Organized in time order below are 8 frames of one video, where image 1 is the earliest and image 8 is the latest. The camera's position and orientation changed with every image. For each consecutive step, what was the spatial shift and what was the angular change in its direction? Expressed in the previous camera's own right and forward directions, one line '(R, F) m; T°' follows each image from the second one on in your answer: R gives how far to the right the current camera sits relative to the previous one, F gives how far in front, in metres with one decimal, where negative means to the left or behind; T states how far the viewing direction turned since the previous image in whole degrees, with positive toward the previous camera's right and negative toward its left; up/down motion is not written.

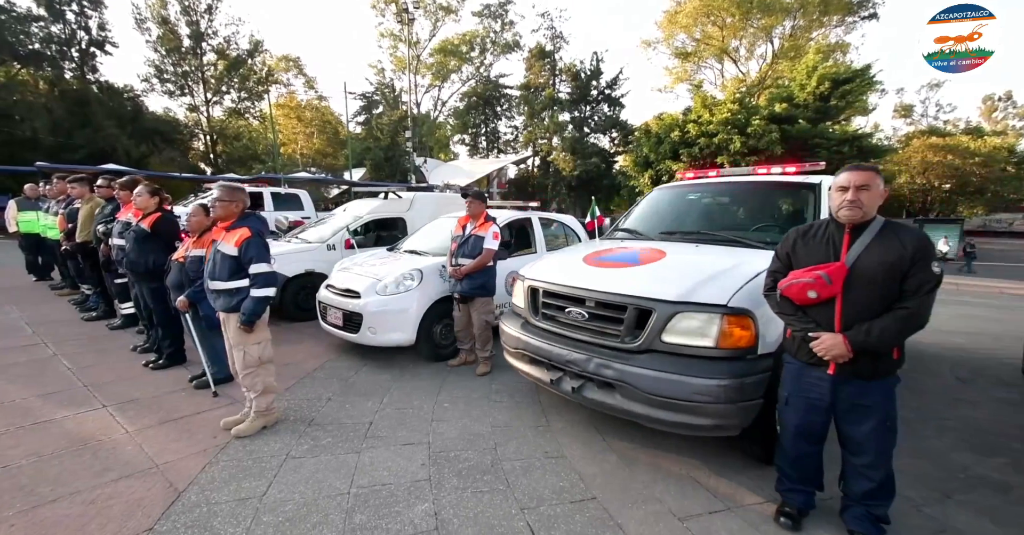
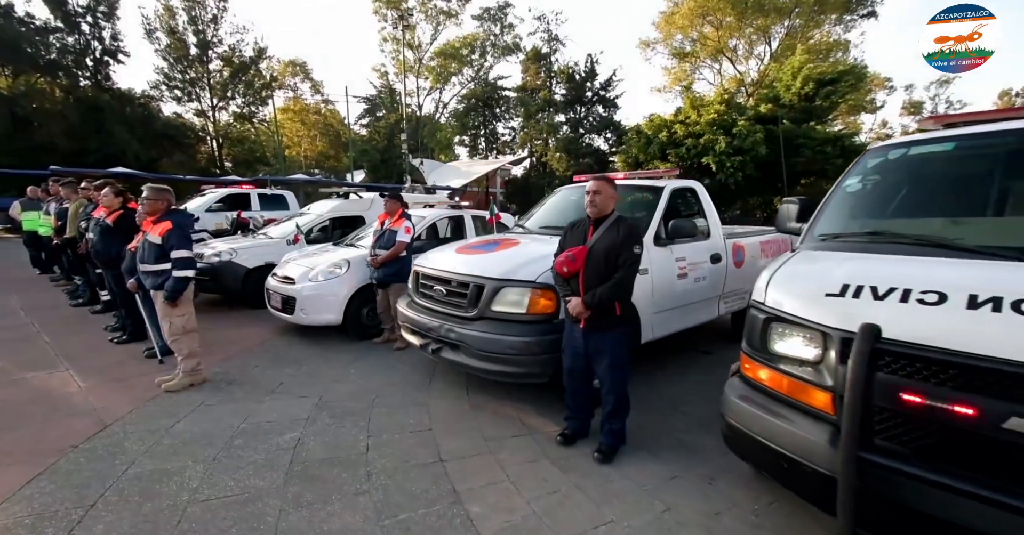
(+1.2, -0.7) m; -1°
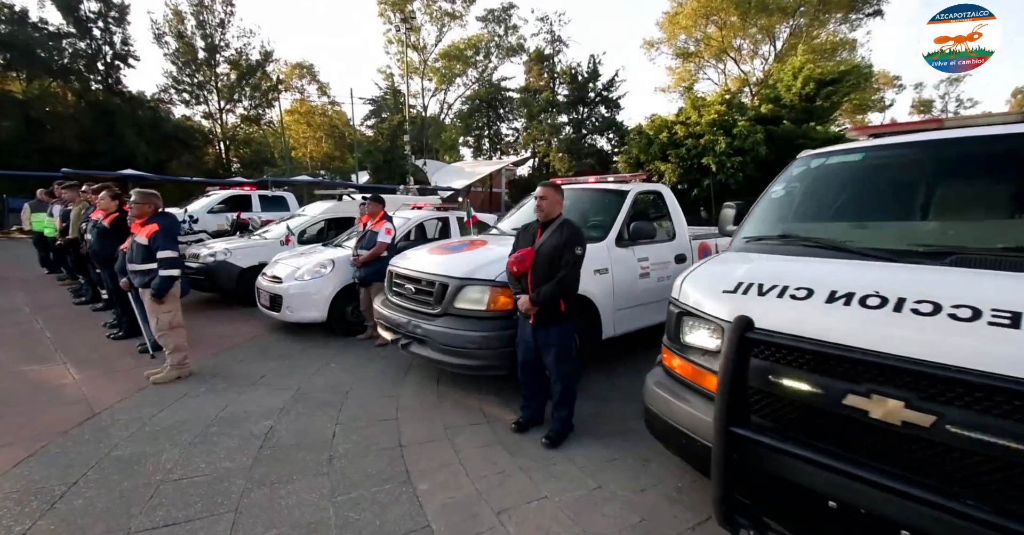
(+0.4, -0.2) m; -1°
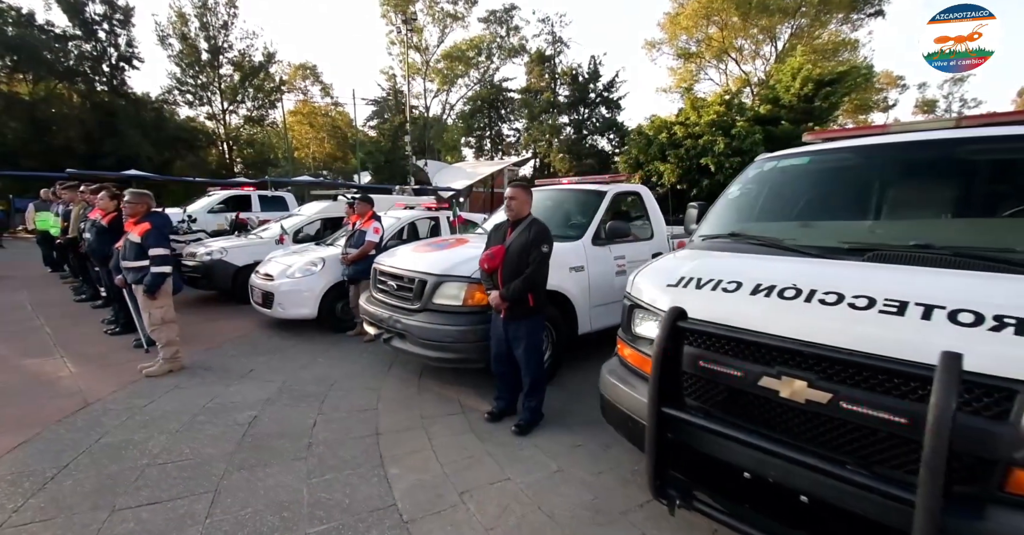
(+0.2, -0.1) m; 0°
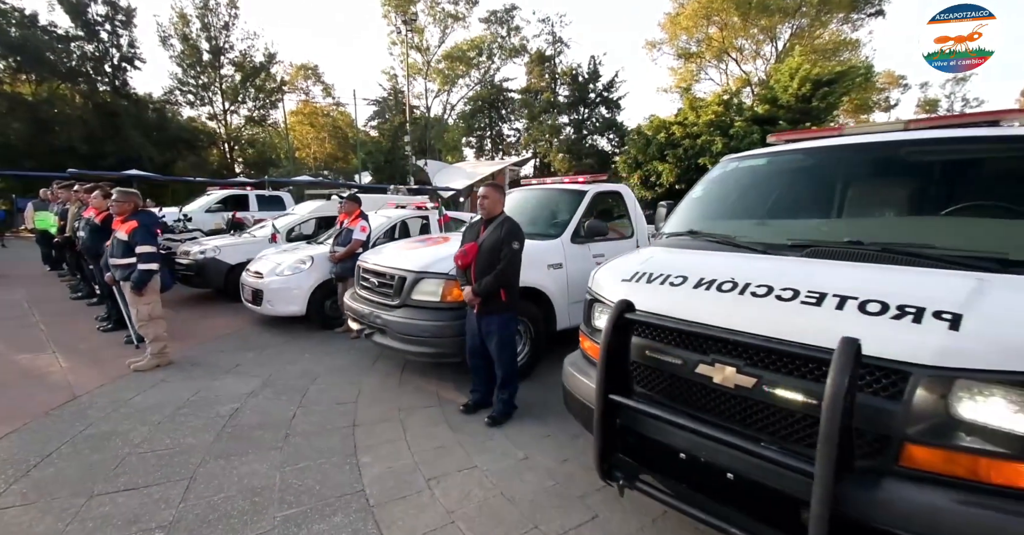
(+0.2, -0.1) m; 0°
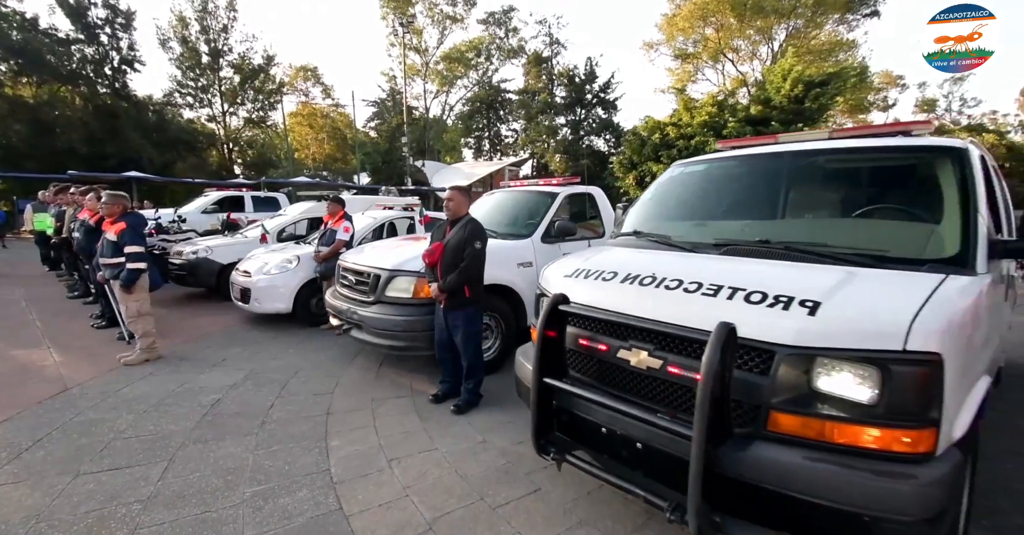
(+0.3, -0.2) m; 0°
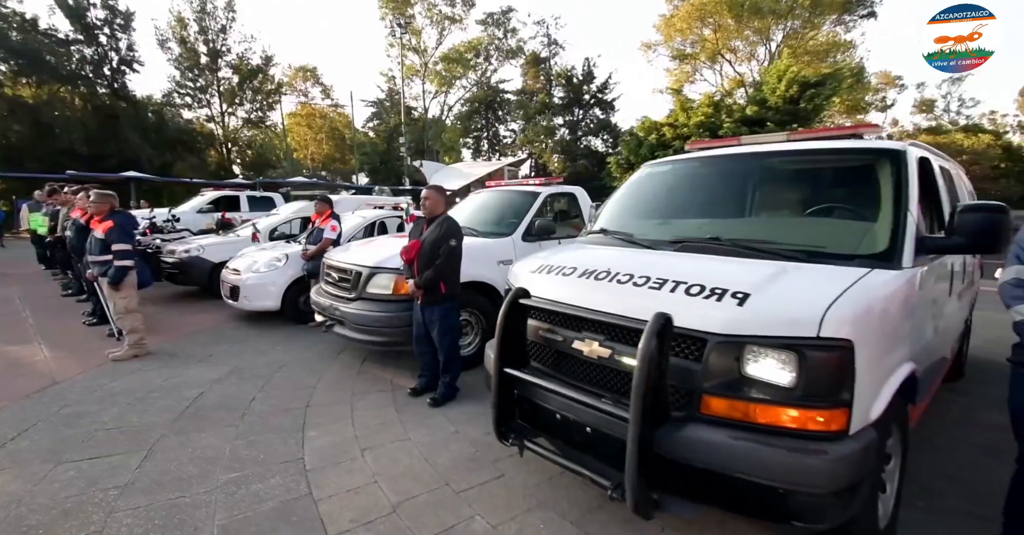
(+0.2, -0.1) m; 0°
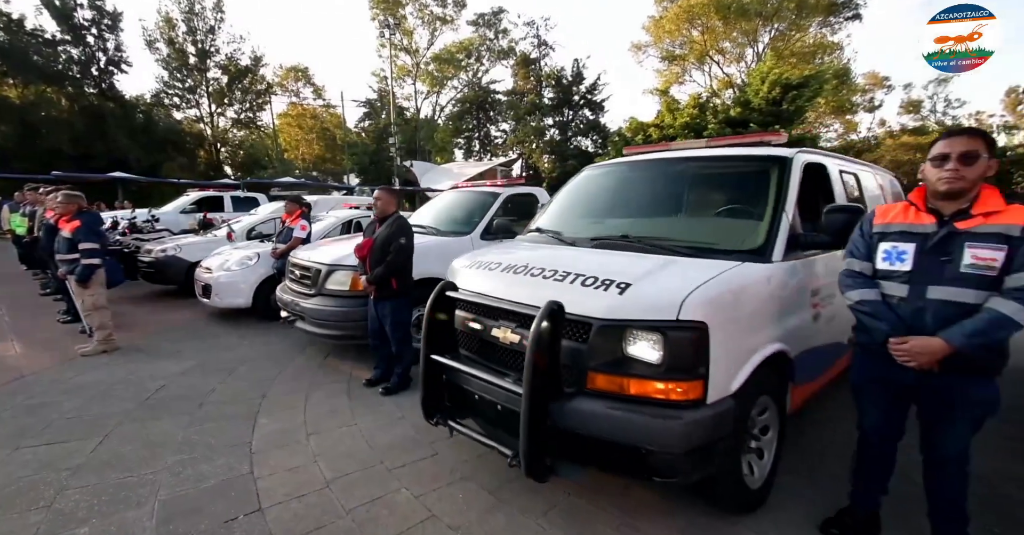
(+0.4, -0.2) m; +1°
